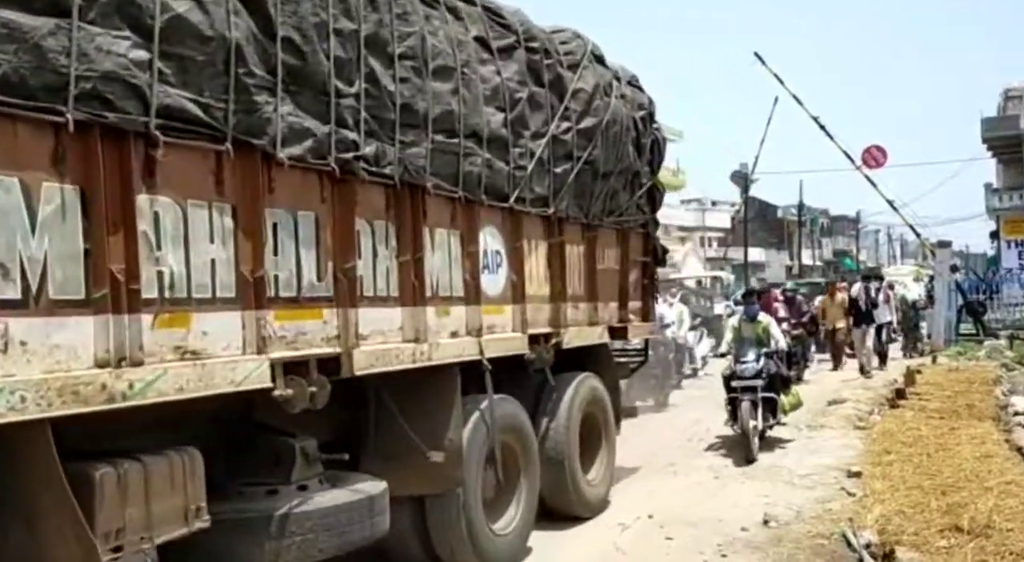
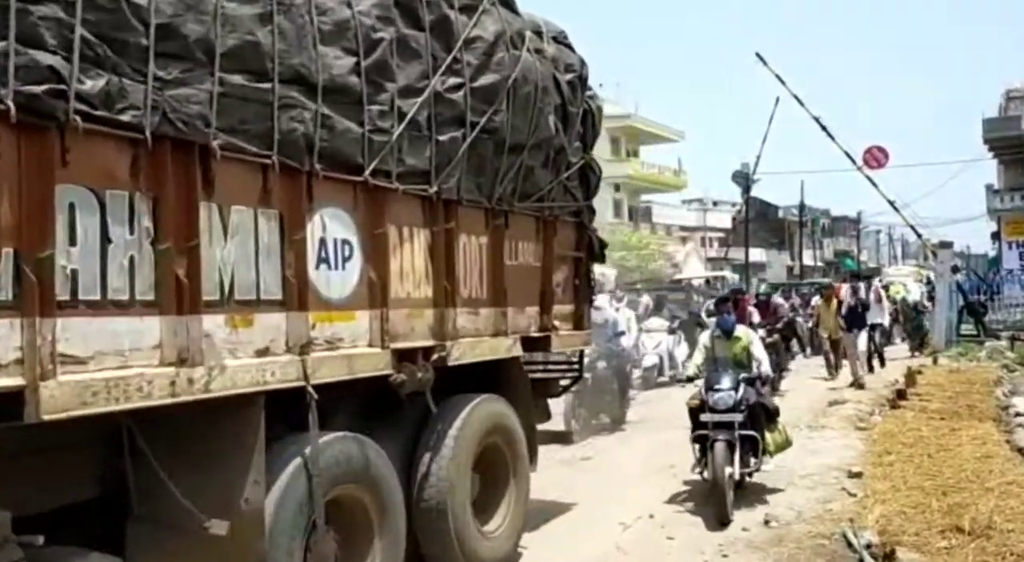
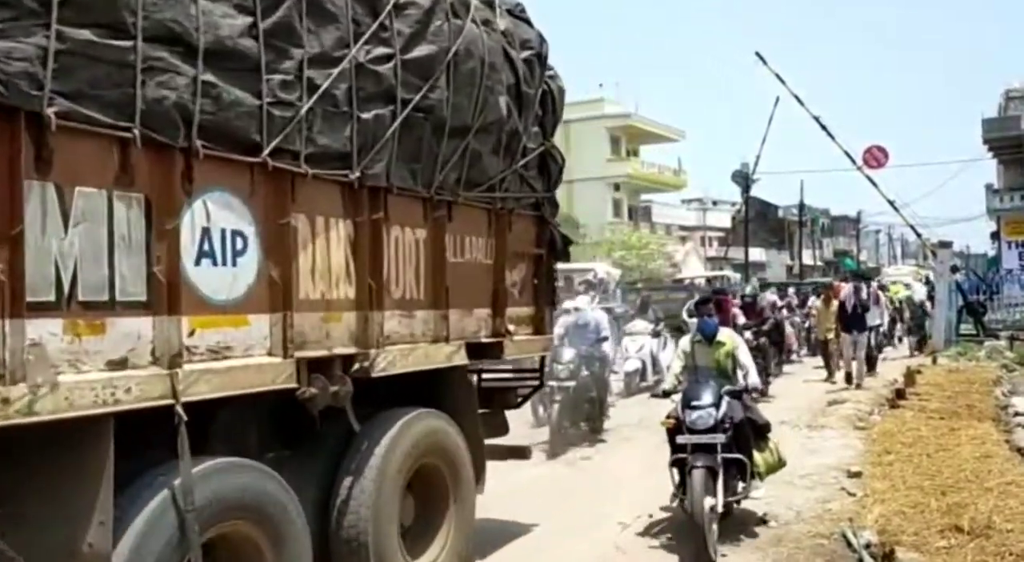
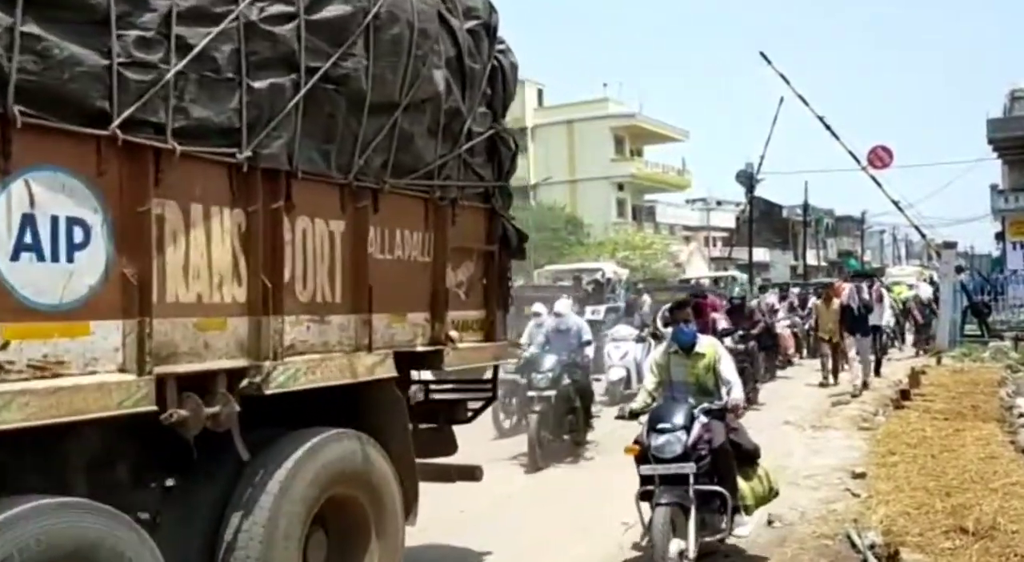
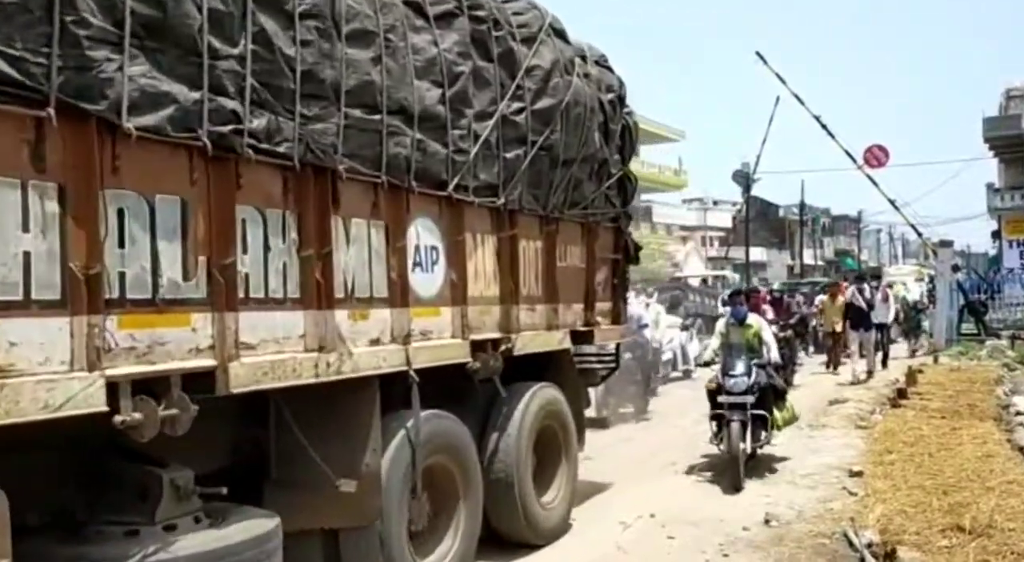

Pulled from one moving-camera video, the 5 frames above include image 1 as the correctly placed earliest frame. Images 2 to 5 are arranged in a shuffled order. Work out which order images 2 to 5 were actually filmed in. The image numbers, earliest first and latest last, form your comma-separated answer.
5, 2, 3, 4
